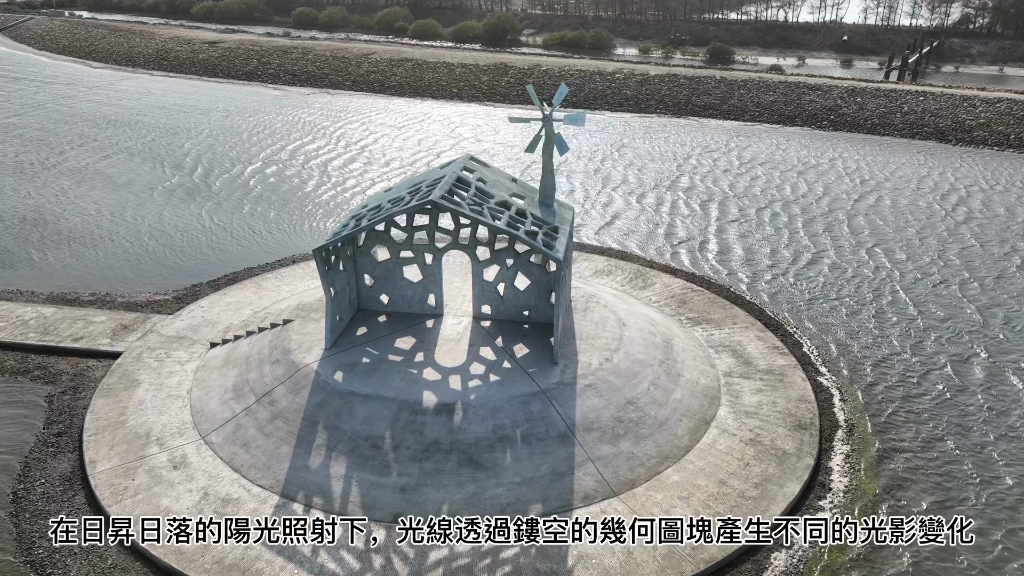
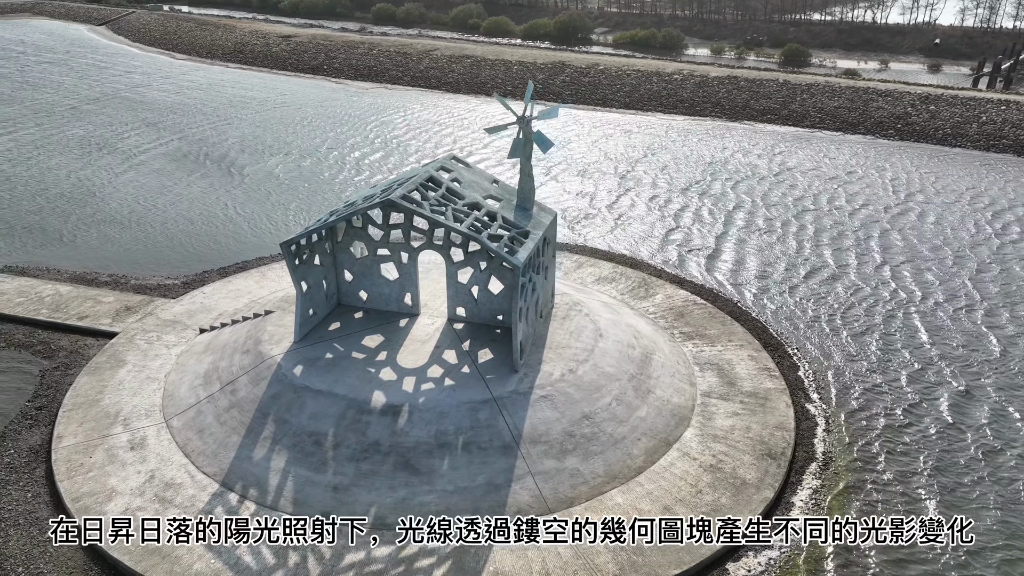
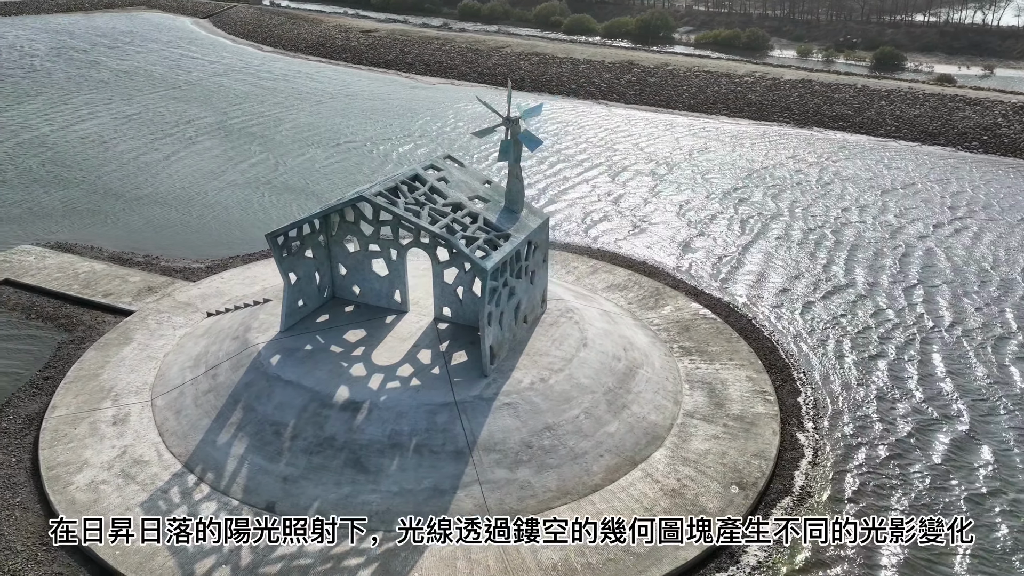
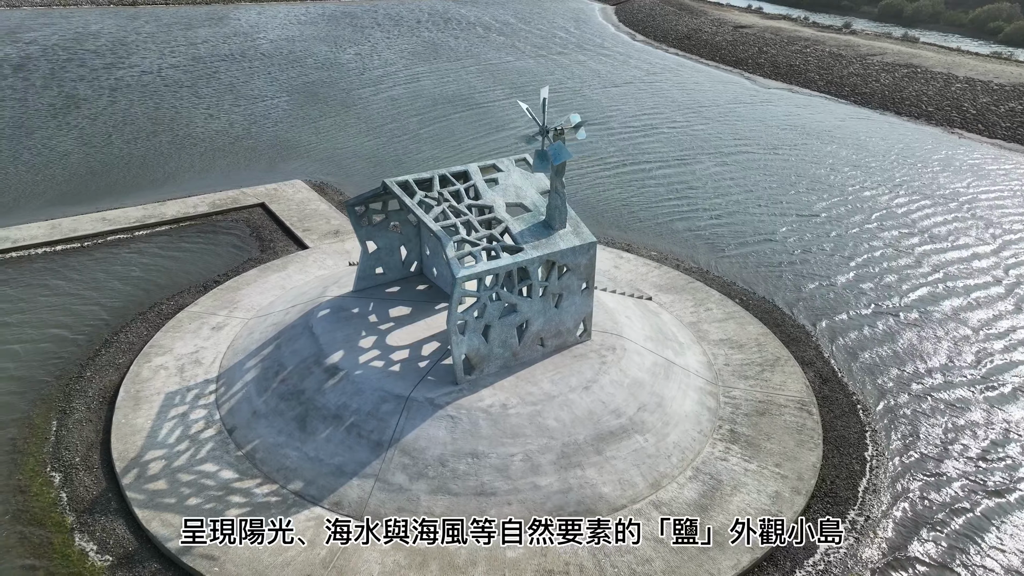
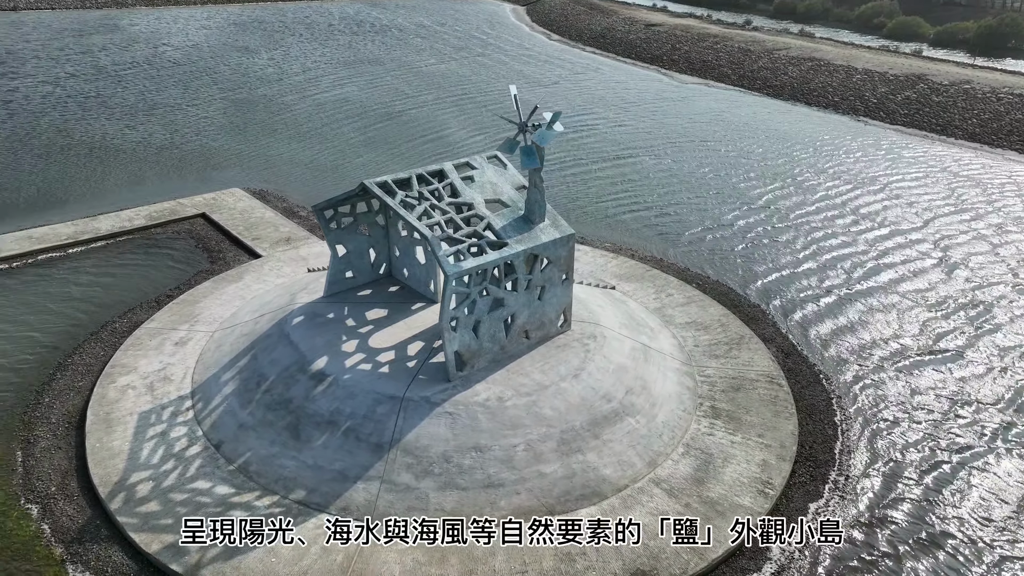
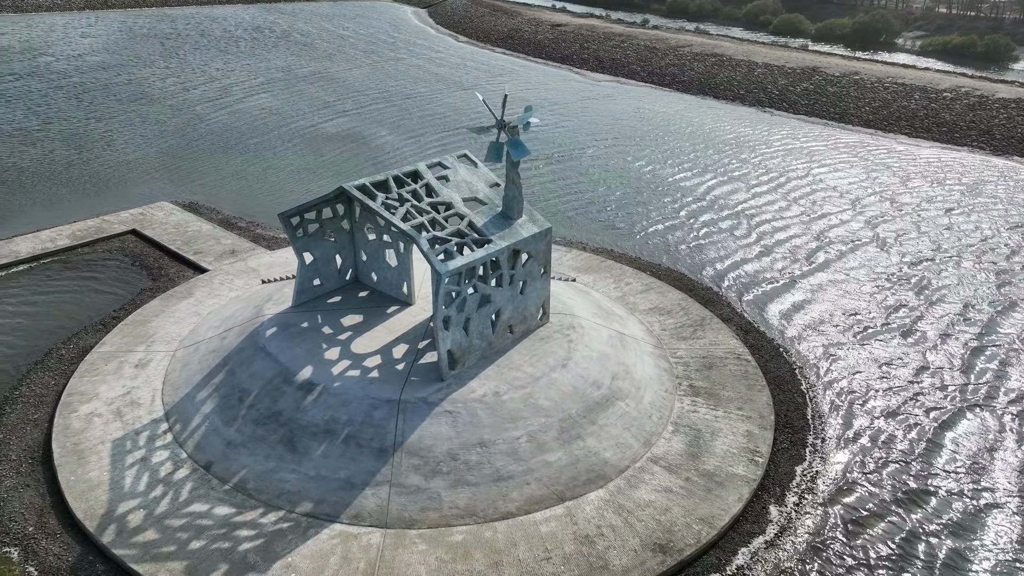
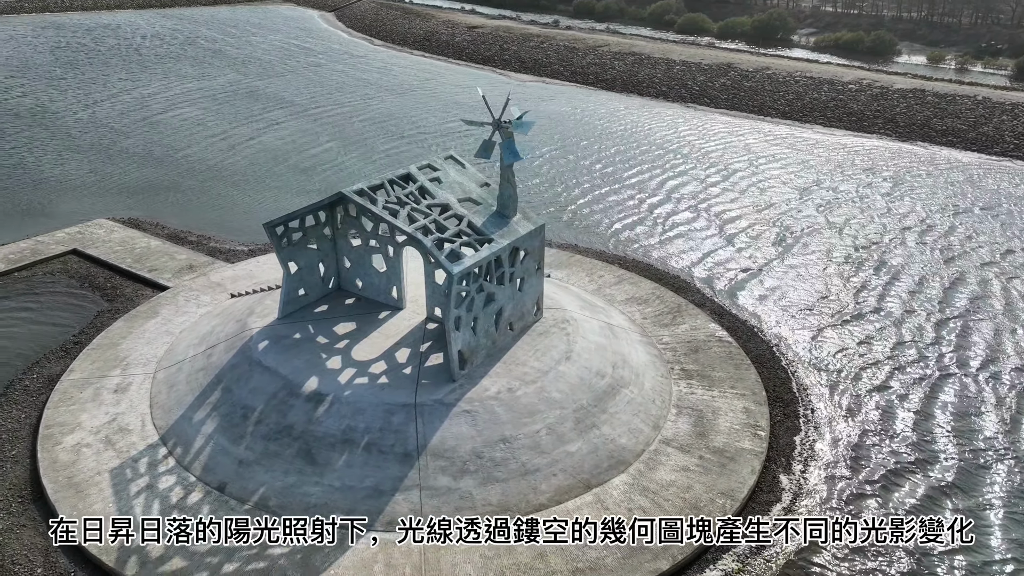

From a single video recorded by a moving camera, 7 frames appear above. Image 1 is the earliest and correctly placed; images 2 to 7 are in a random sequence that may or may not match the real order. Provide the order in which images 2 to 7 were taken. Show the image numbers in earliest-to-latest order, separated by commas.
2, 3, 7, 6, 5, 4
